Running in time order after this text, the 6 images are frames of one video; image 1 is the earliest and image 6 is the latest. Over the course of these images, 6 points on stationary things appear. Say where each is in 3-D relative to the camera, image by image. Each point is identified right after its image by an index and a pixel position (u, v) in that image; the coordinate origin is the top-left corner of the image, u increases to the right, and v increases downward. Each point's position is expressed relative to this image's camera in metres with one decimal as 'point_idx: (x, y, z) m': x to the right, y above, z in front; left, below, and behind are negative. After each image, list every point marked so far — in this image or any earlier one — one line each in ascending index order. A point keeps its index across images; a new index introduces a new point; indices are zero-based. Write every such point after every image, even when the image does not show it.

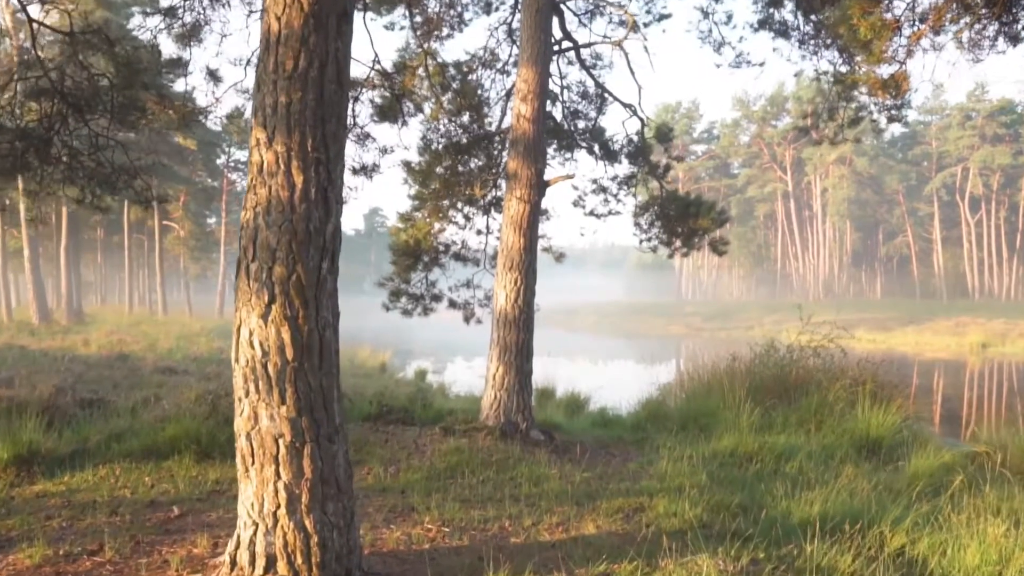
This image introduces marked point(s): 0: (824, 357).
0: (+4.2, -0.9, +10.5) m
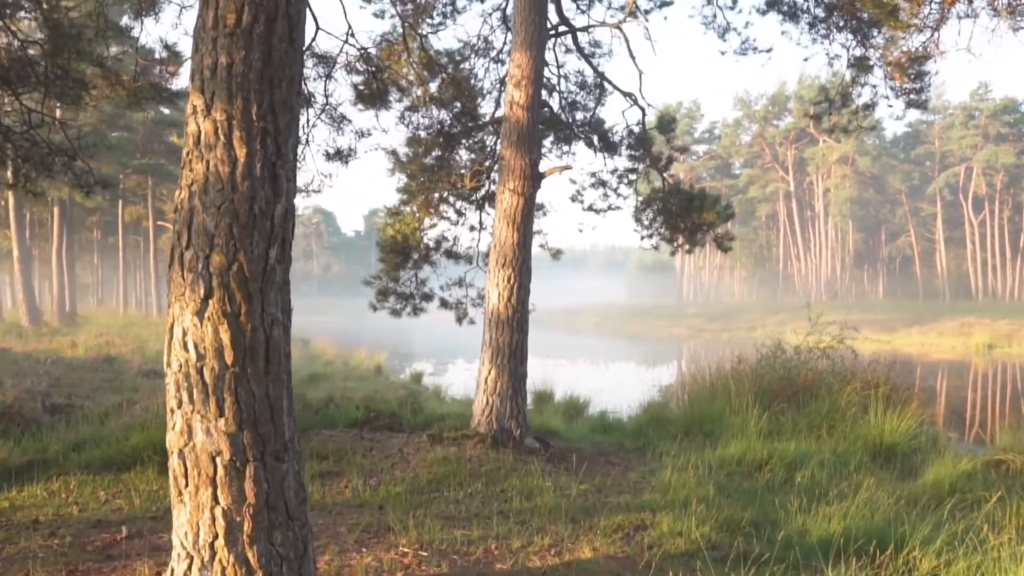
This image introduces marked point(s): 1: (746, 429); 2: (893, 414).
0: (+4.2, -0.9, +10.0) m
1: (+2.4, -1.5, +8.0) m
2: (+4.1, -1.4, +8.5) m
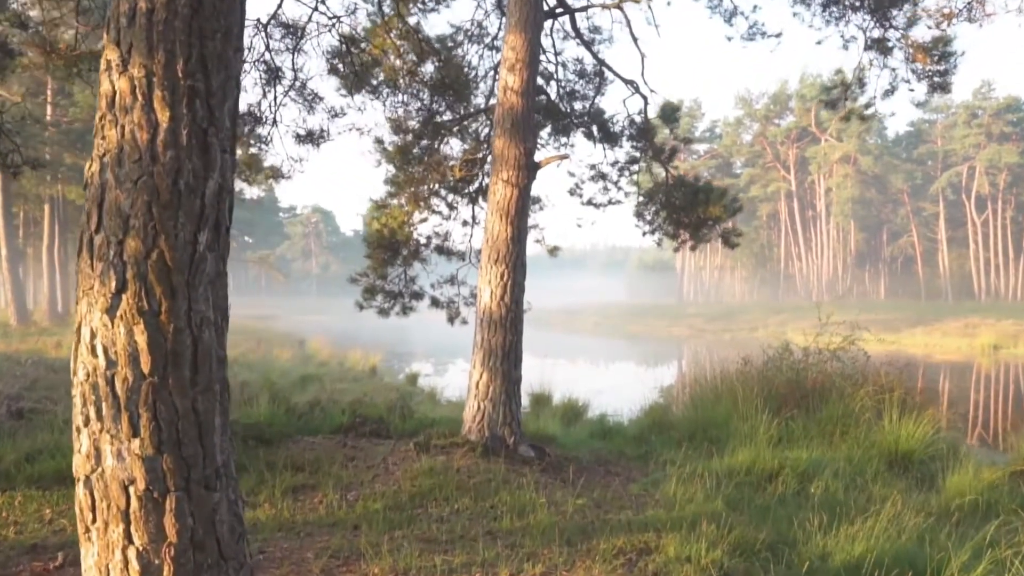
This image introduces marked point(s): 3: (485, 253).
0: (+4.1, -0.9, +9.6) m
1: (+2.3, -1.4, +7.5) m
2: (+4.1, -1.4, +8.0) m
3: (-0.2, +0.3, +6.7) m
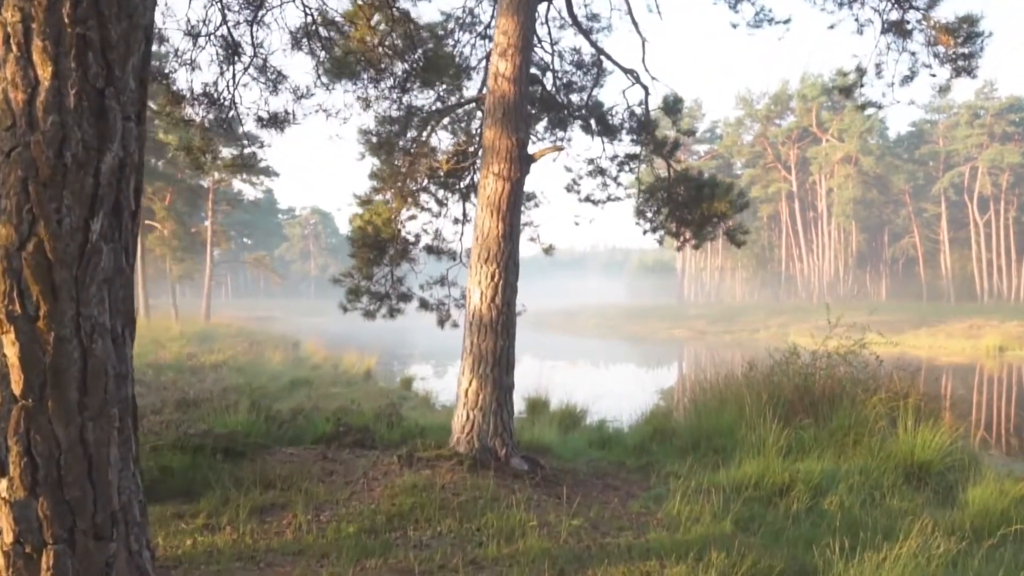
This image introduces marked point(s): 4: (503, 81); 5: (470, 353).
0: (+4.0, -0.9, +9.1) m
1: (+2.3, -1.4, +7.1) m
2: (+4.0, -1.4, +7.5) m
3: (-0.3, +0.3, +6.2) m
4: (-0.1, +1.7, +6.3) m
5: (-0.3, -0.5, +6.1) m
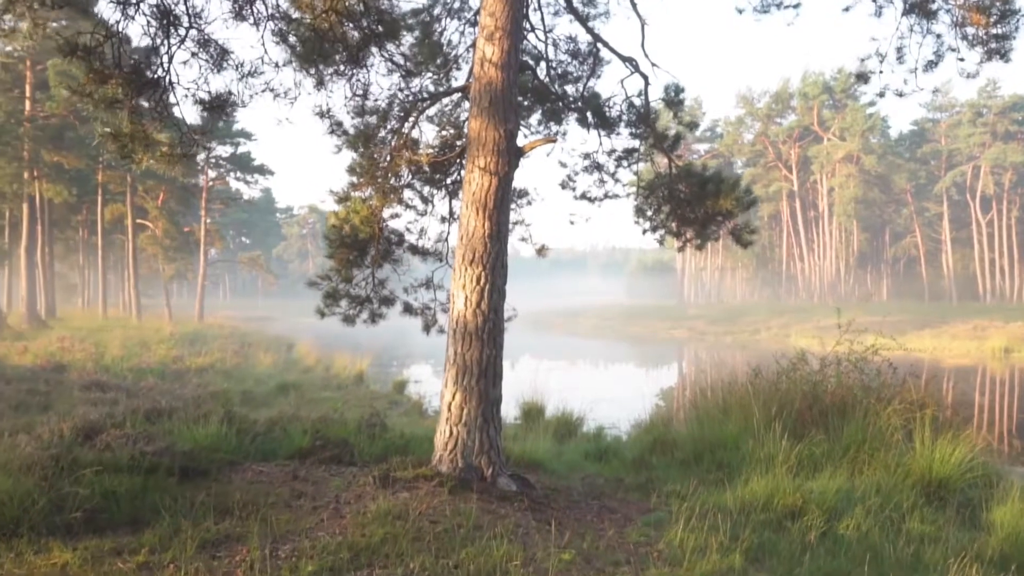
0: (+3.9, -0.9, +8.6) m
1: (+2.2, -1.5, +6.6) m
2: (+3.9, -1.4, +7.0) m
3: (-0.4, +0.3, +5.7) m
4: (-0.2, +1.7, +5.8) m
5: (-0.4, -0.5, +5.6) m
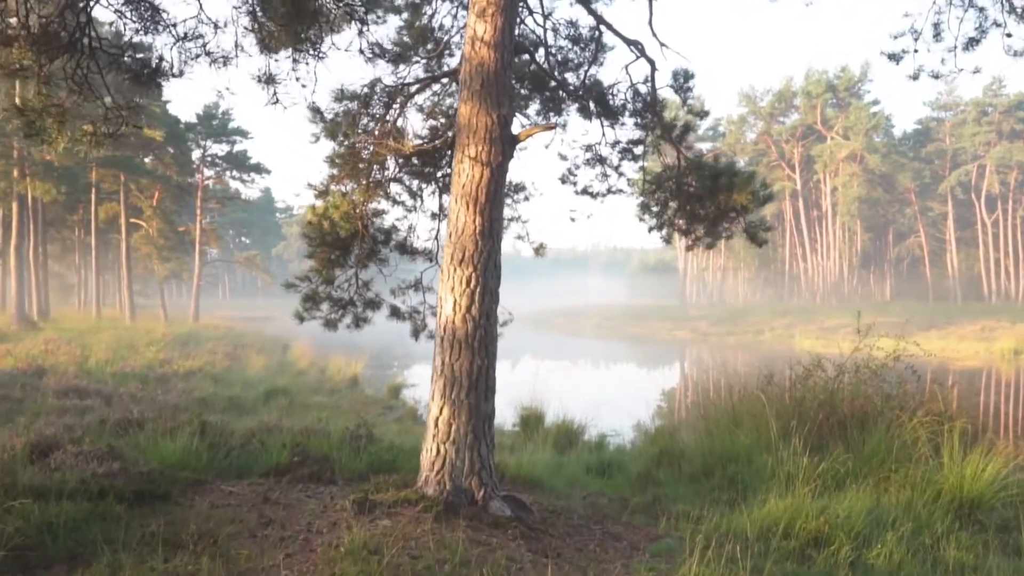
0: (+3.9, -0.9, +8.1) m
1: (+2.1, -1.5, +6.0) m
2: (+3.9, -1.4, +6.5) m
3: (-0.4, +0.2, +5.2) m
4: (-0.2, +1.6, +5.3) m
5: (-0.5, -0.6, +5.0) m
